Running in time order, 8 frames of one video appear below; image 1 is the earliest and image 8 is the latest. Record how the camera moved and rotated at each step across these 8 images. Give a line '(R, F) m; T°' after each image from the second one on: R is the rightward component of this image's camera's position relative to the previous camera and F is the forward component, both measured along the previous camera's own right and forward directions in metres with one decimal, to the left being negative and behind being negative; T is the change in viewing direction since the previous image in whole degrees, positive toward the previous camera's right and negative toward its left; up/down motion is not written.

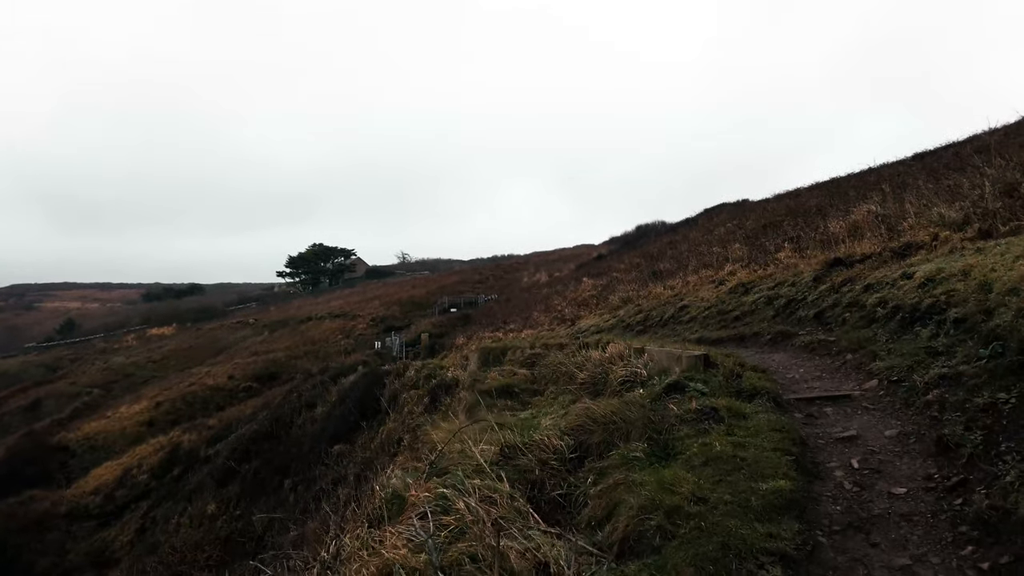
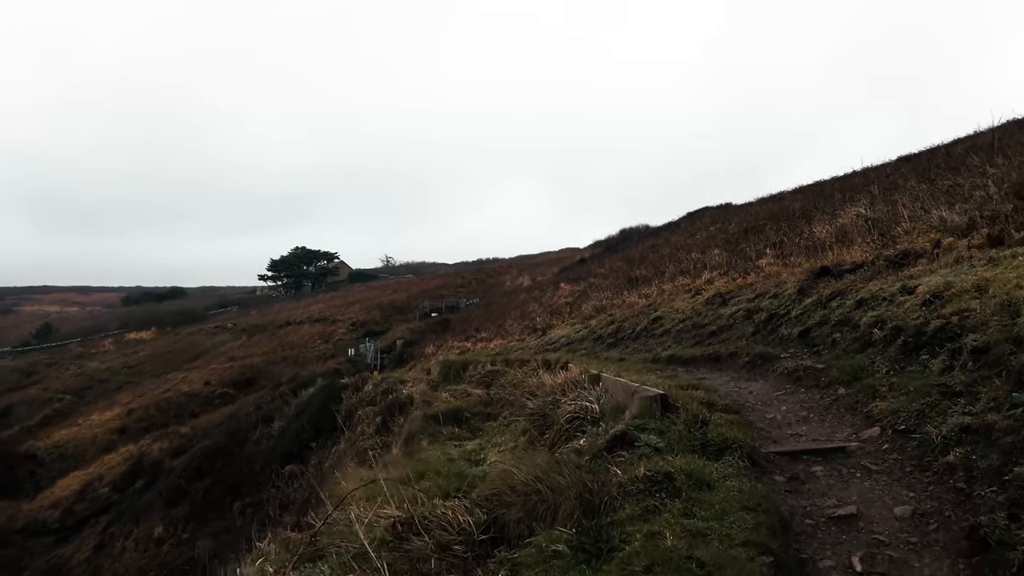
(+0.5, +1.2) m; +1°
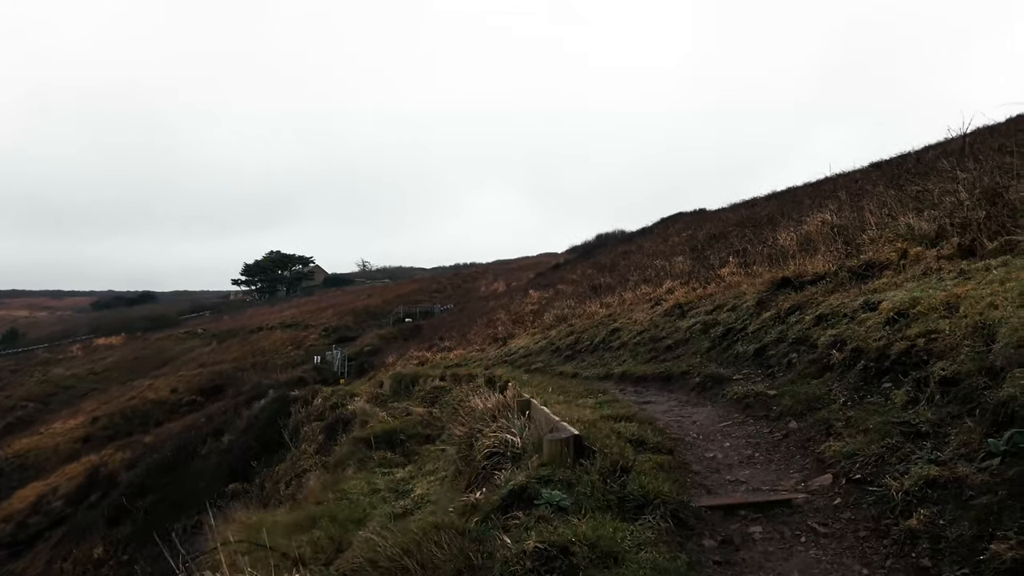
(+0.5, +0.8) m; +2°
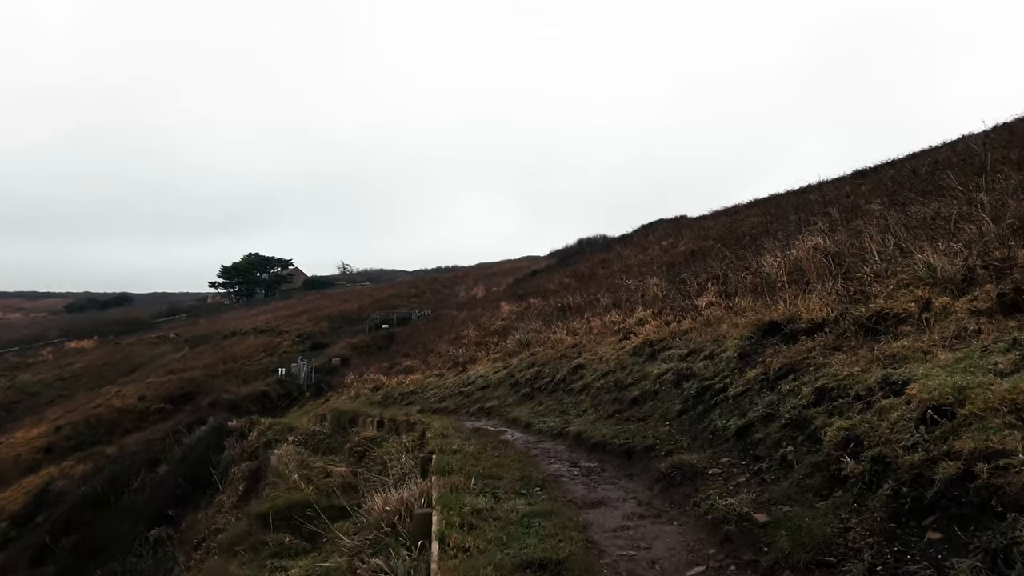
(+0.5, +1.6) m; +1°
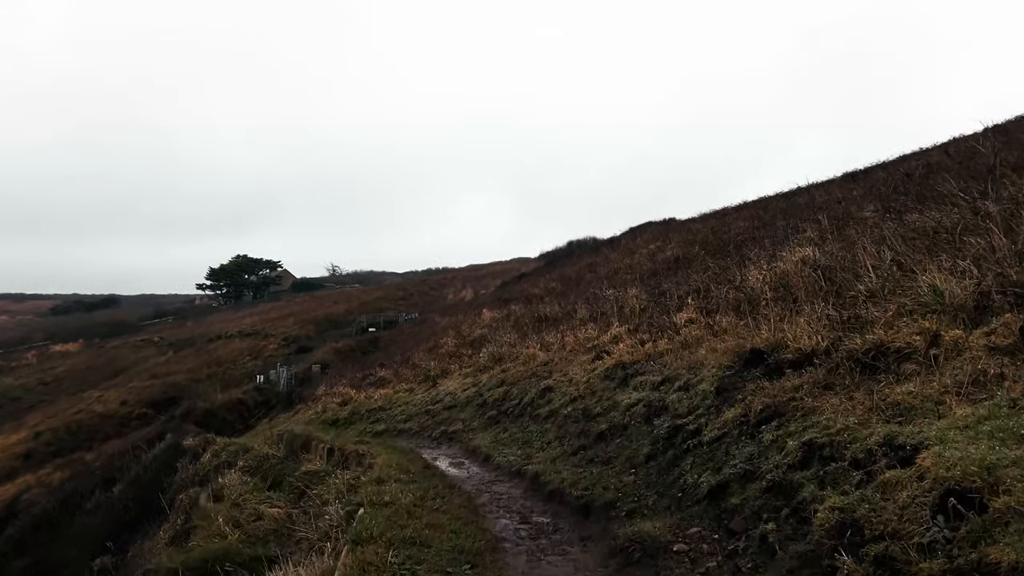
(+0.4, +0.9) m; +1°
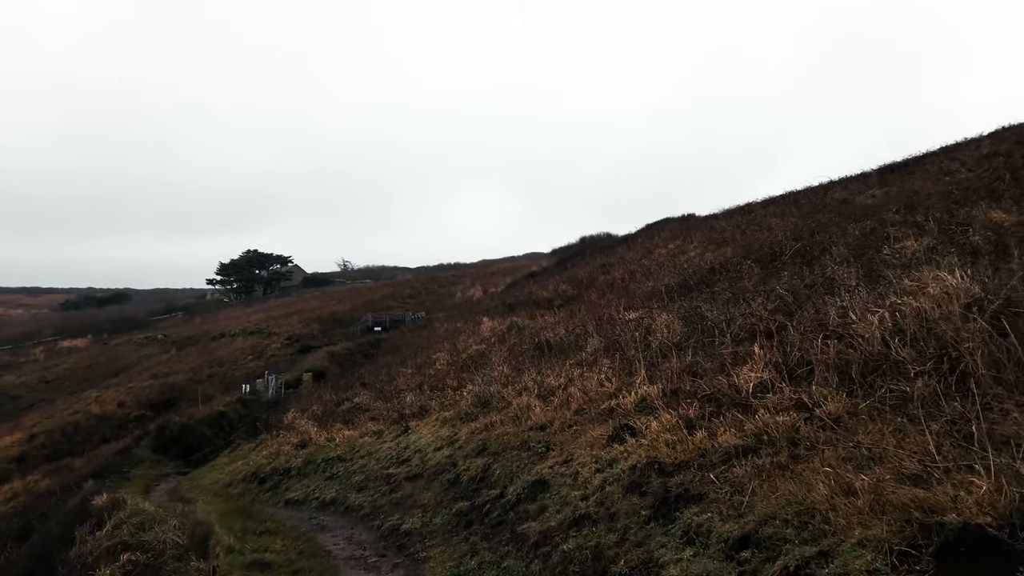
(+0.3, +3.4) m; -1°
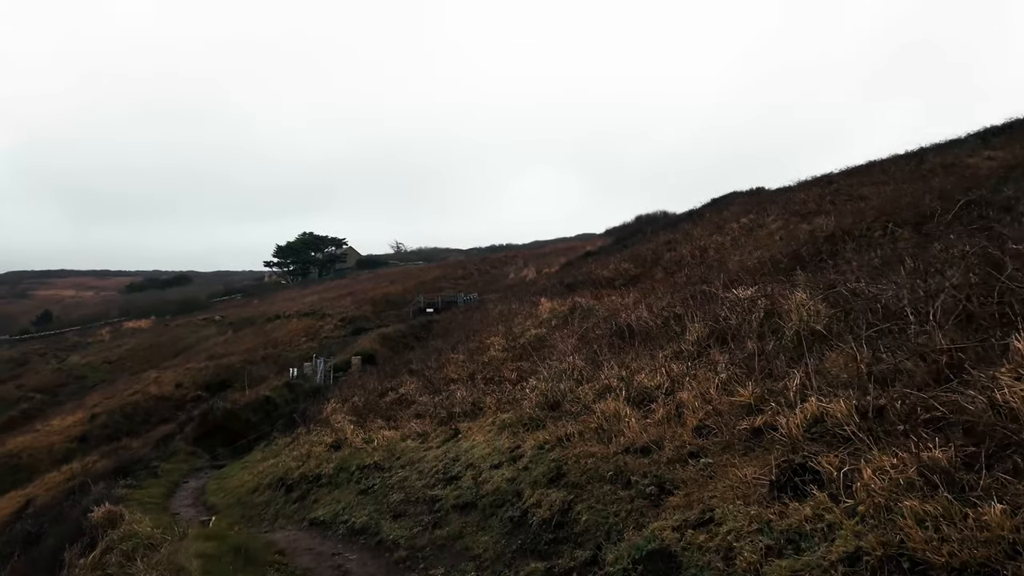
(-0.3, +2.5) m; -4°
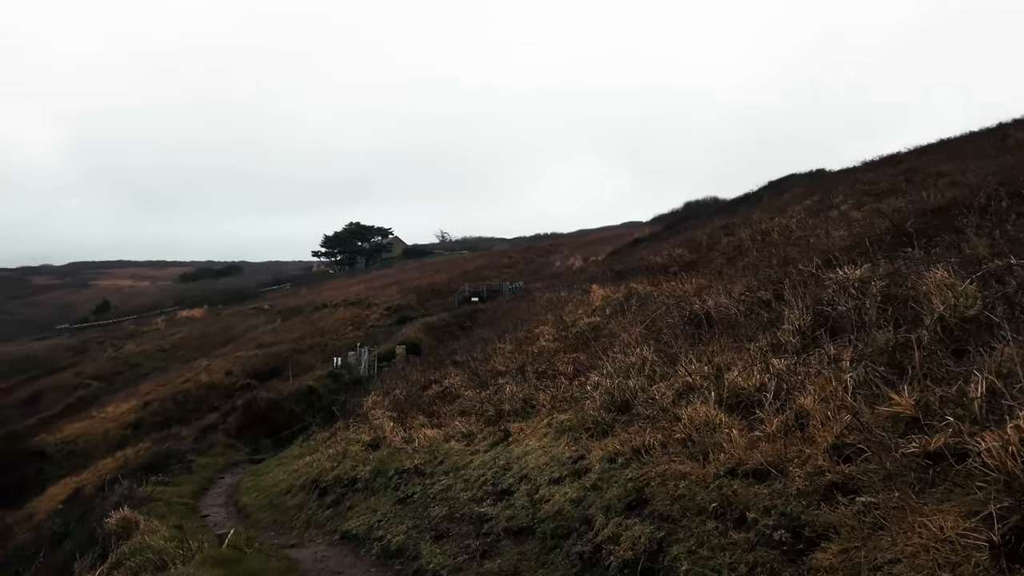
(-0.2, +1.3) m; -4°
